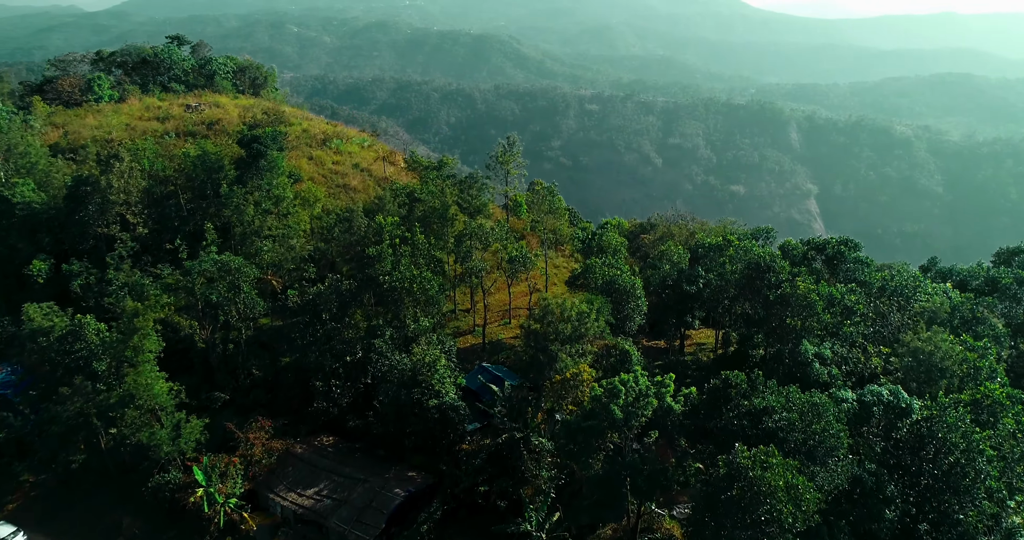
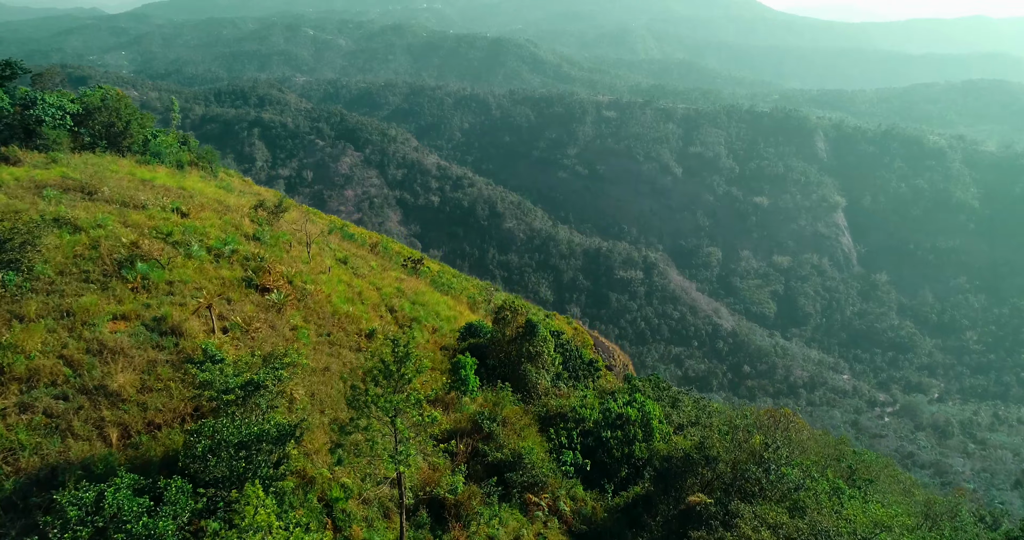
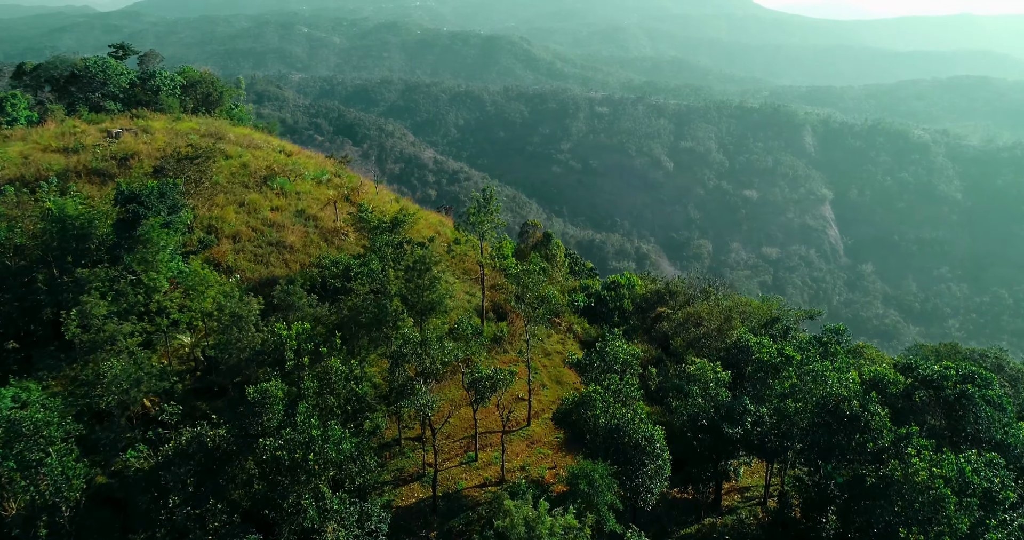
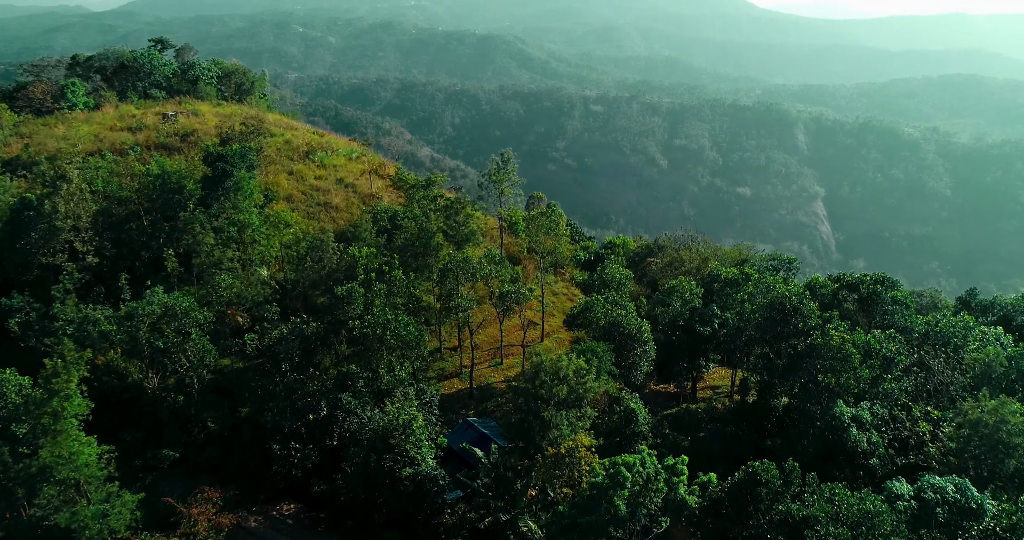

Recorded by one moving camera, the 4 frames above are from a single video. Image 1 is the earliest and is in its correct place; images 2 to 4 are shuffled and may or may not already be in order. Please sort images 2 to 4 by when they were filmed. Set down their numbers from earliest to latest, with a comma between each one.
4, 3, 2
